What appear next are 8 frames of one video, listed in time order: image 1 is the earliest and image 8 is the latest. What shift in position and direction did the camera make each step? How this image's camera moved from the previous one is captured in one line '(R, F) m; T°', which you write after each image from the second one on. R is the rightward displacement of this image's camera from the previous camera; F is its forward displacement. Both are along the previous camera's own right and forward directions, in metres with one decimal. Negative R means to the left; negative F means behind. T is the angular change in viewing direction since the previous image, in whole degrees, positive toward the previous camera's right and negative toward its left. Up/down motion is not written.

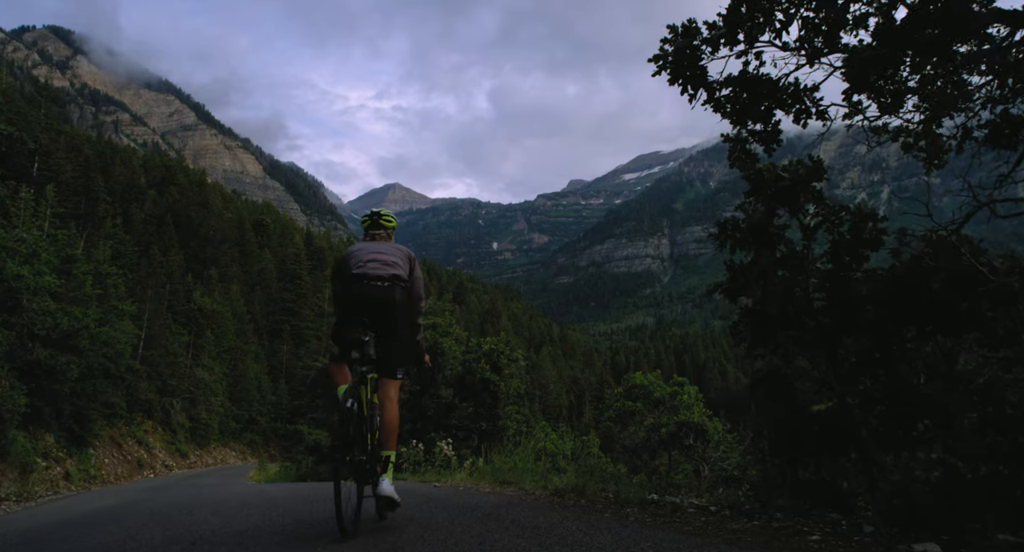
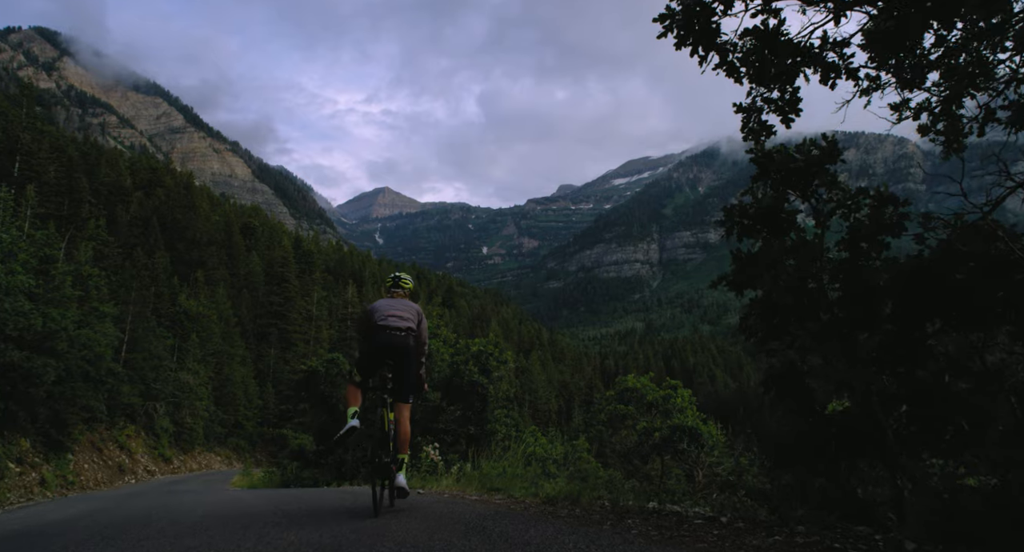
(0.0, +0.5) m; +1°
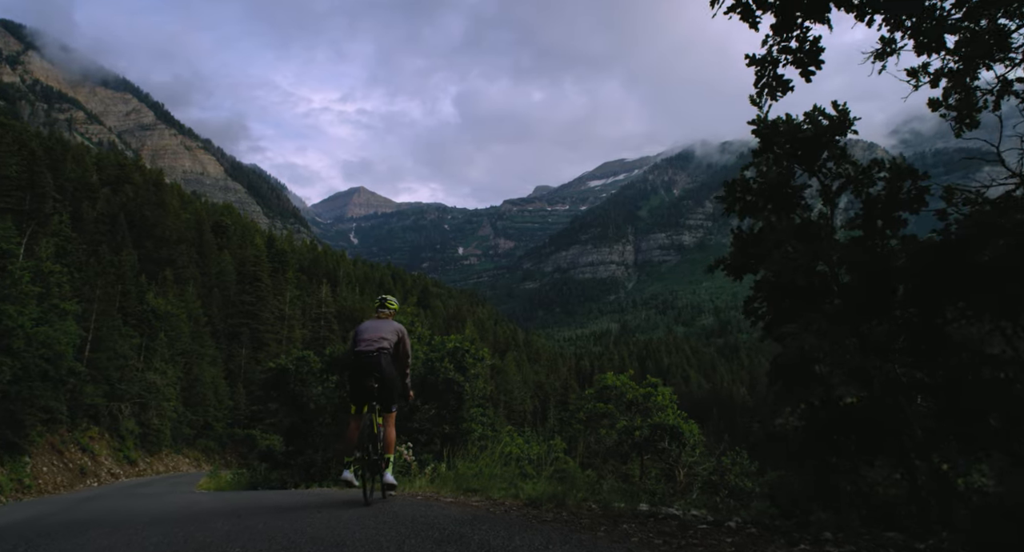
(0.0, +0.6) m; +2°
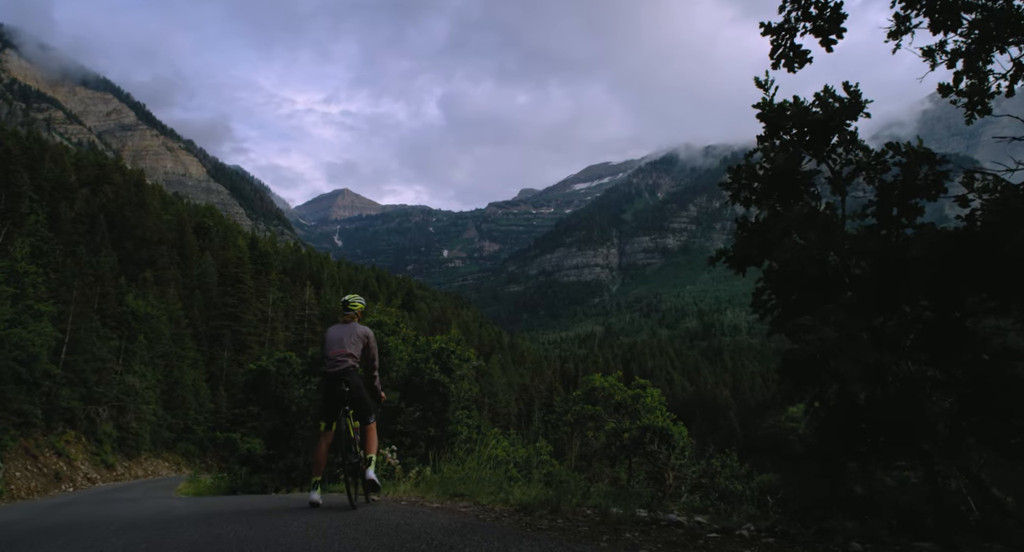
(-0.1, +0.3) m; +1°
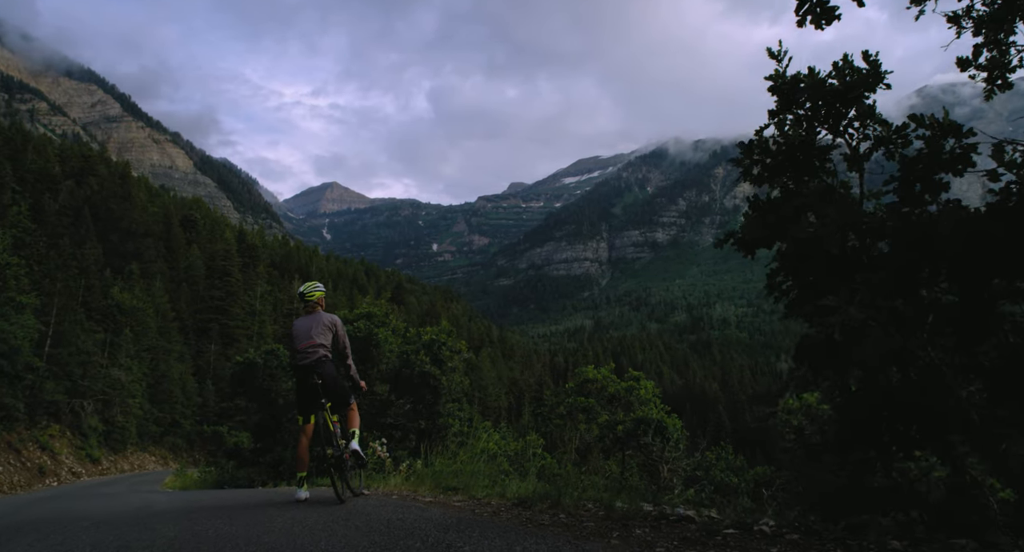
(-0.1, +0.3) m; +1°
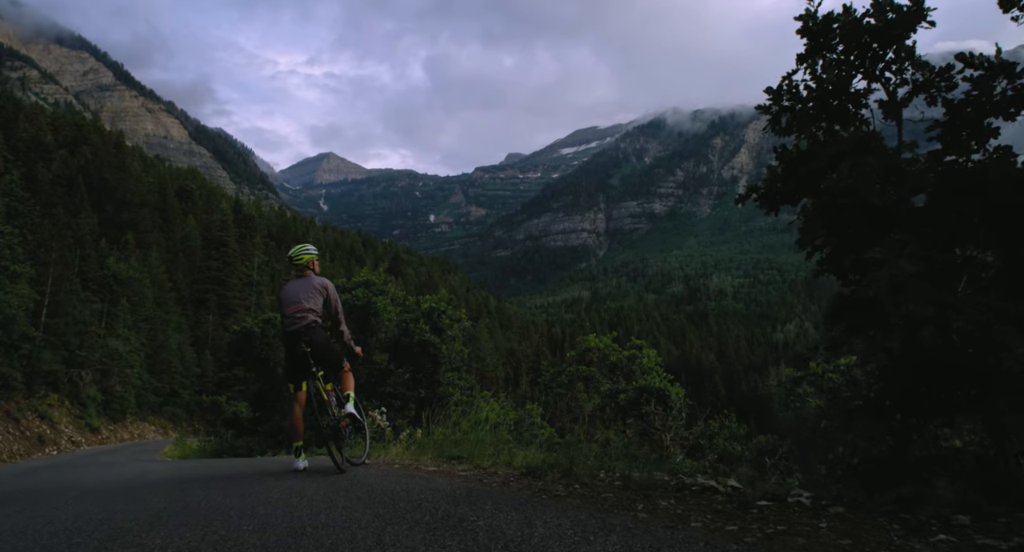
(-0.1, +0.3) m; 0°
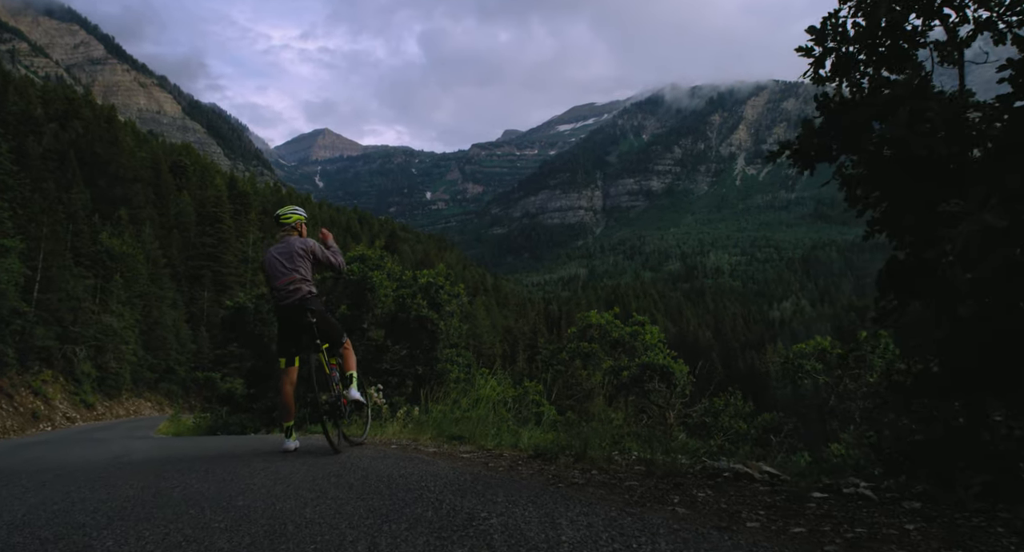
(-0.1, +0.5) m; 0°
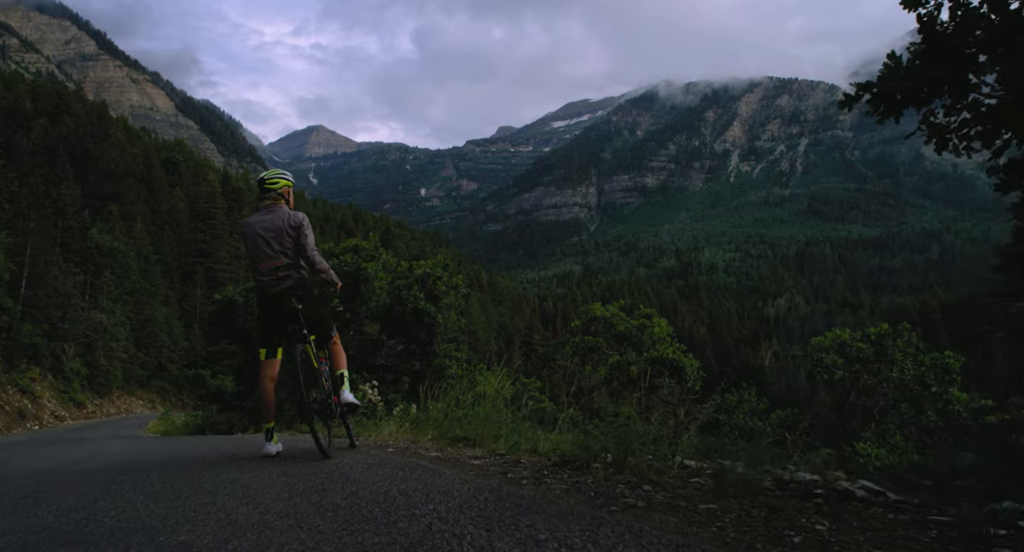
(-0.2, +0.8) m; 0°
